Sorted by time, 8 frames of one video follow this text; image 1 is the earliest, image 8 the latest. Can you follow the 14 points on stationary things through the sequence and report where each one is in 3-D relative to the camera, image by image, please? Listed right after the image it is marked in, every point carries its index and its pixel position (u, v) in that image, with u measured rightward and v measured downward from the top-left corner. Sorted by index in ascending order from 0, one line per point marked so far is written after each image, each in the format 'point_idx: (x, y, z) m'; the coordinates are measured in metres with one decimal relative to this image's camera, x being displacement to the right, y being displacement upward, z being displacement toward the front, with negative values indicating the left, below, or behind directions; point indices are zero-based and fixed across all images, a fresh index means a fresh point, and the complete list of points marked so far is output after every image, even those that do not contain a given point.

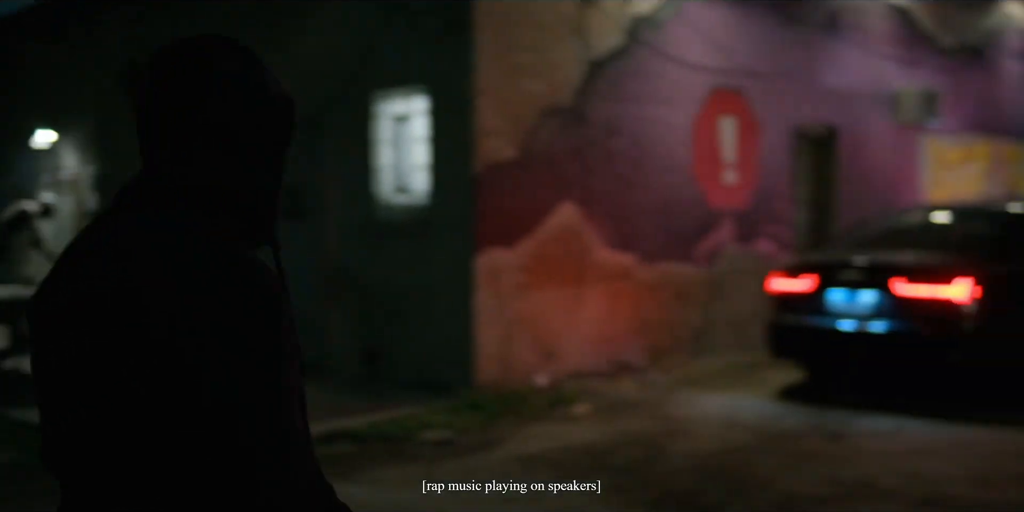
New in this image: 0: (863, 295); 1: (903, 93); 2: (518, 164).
0: (+2.7, -0.3, +7.7) m
1: (+5.0, +2.1, +13.0) m
2: (0.0, +0.7, +8.2) m
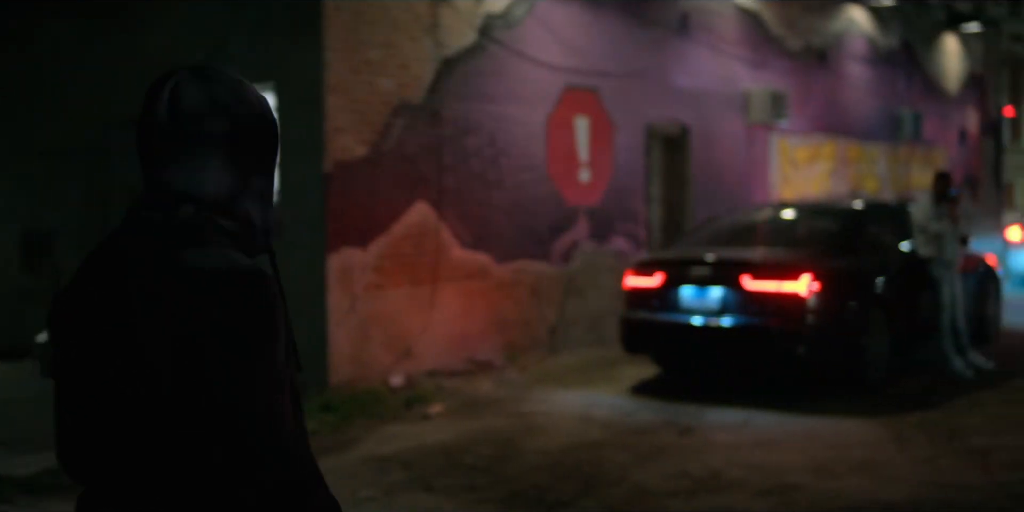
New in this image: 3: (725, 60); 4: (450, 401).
0: (+1.6, -0.3, +7.9) m
1: (+3.2, +2.2, +13.5) m
2: (-1.1, +0.8, +8.1) m
3: (+2.7, +2.5, +13.1) m
4: (-0.5, -1.1, +8.1) m
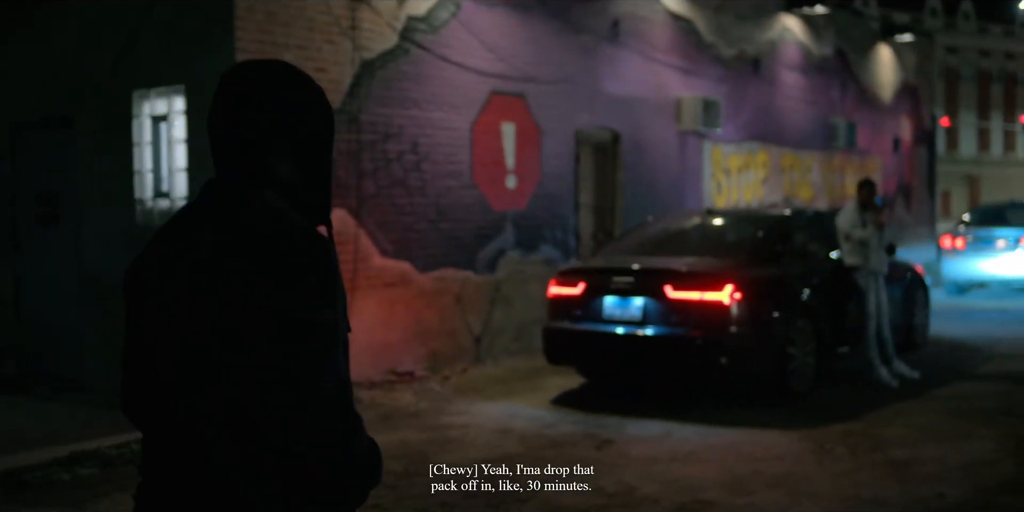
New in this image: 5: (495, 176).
0: (+0.9, -0.3, +7.7) m
1: (+2.3, +2.1, +13.4) m
2: (-1.8, +0.7, +7.8) m
3: (+1.8, +2.4, +13.0) m
4: (-1.1, -1.2, +7.9) m
5: (-0.2, +0.8, +10.2) m
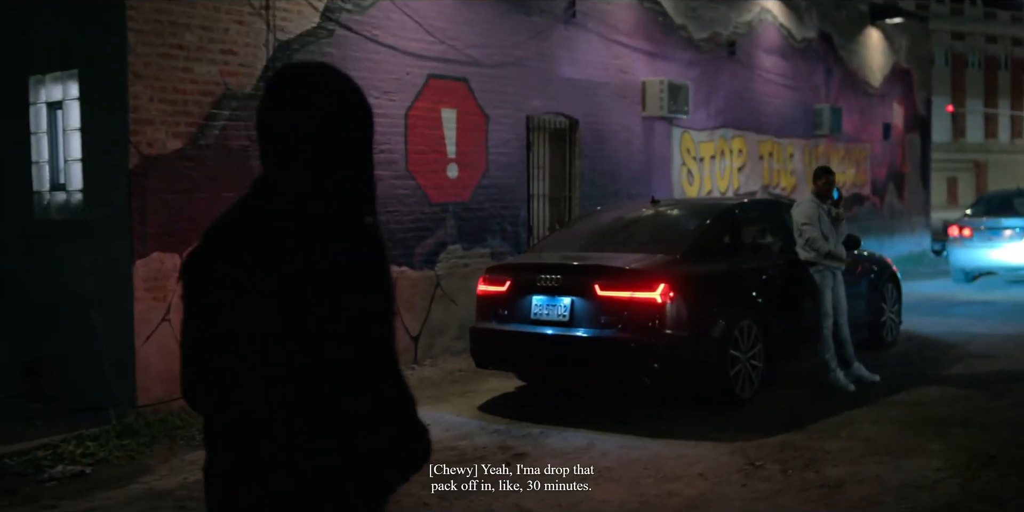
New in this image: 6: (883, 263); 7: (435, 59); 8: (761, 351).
0: (+0.4, -0.3, +7.2) m
1: (+1.7, +2.2, +12.8) m
2: (-2.3, +0.7, +7.3) m
3: (+1.3, +2.5, +12.4) m
4: (-1.7, -1.2, +7.3) m
5: (-0.7, +0.8, +9.6) m
6: (+3.6, -0.1, +9.9) m
7: (-0.7, +1.8, +9.6) m
8: (+1.9, -0.7, +7.7) m
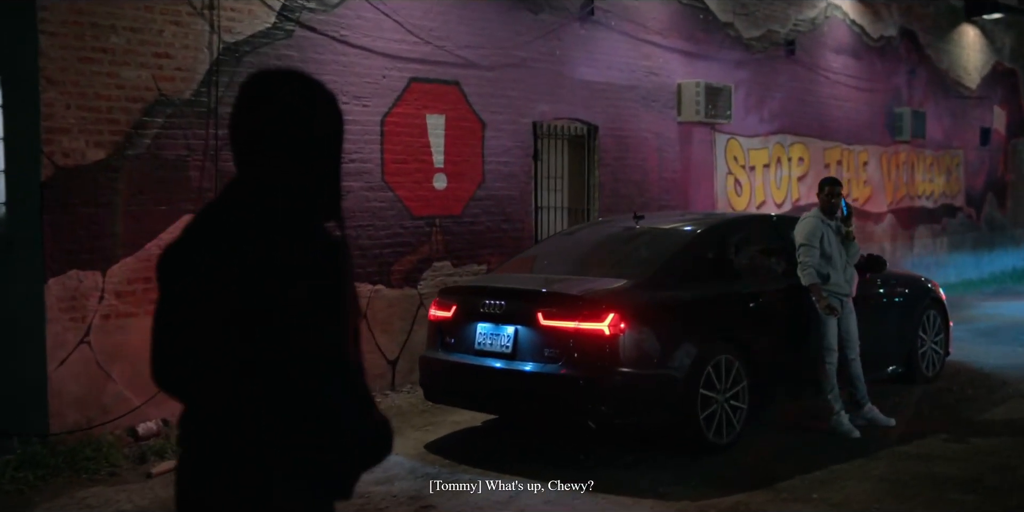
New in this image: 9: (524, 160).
0: (0.0, -0.5, +6.4) m
1: (+2.0, +2.0, +11.8) m
2: (-2.7, +0.6, +6.8) m
3: (+1.5, +2.3, +11.5) m
4: (-2.0, -1.3, +6.7) m
5: (-0.8, +0.7, +8.9) m
6: (+3.5, -0.3, +8.7) m
7: (-0.8, +1.7, +8.9) m
8: (+1.5, -0.9, +6.7) m
9: (+0.1, +0.9, +10.0) m
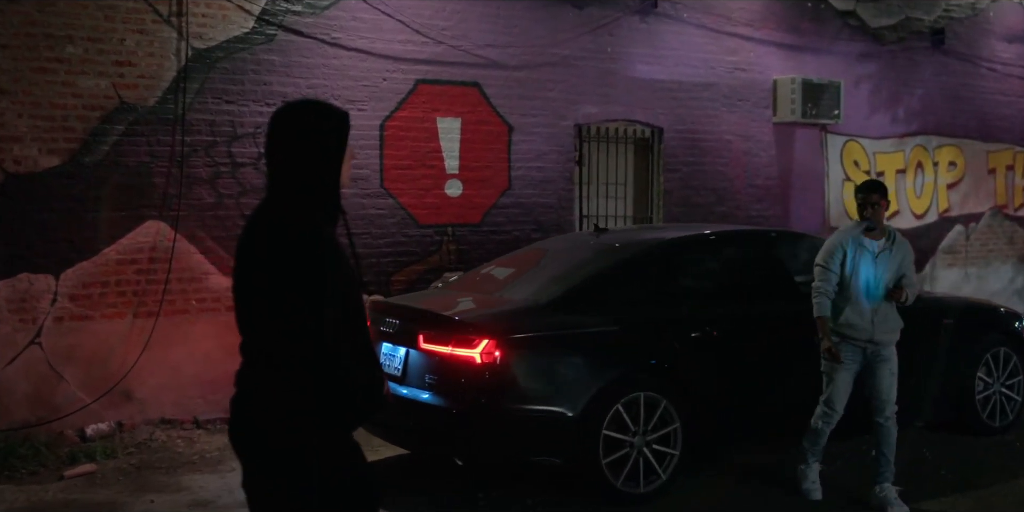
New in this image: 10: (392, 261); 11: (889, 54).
0: (-0.6, -0.6, +5.9) m
1: (+2.8, +1.8, +10.6) m
2: (-3.1, +0.6, +7.0) m
3: (+2.3, +2.2, +10.4) m
4: (-2.5, -1.3, +6.8) m
5: (-0.7, +0.6, +8.5) m
6: (+3.4, -0.4, +7.2) m
7: (-0.7, +1.6, +8.5) m
8: (+1.0, -1.0, +5.9) m
9: (+0.5, +0.8, +9.3) m
10: (-1.0, 0.0, +8.4) m
11: (+4.3, +2.3, +11.8) m
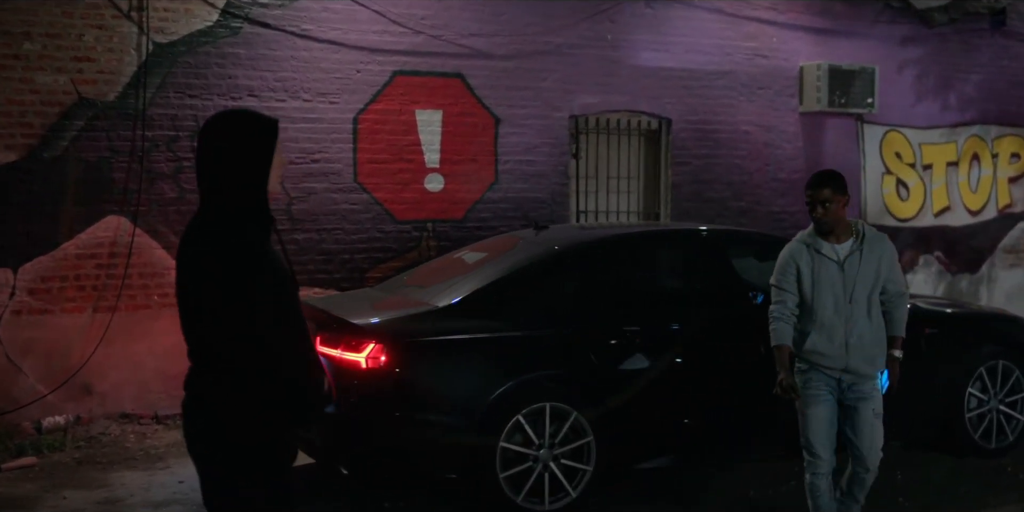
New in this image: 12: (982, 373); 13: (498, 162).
0: (-1.1, -0.5, +5.7) m
1: (+2.9, +1.8, +10.0) m
2: (-3.4, +0.6, +7.1) m
3: (+2.3, +2.2, +9.8) m
4: (-2.9, -1.3, +6.8) m
5: (-0.9, +0.6, +8.3) m
6: (+3.1, -0.5, +6.6) m
7: (-0.8, +1.6, +8.3) m
8: (+0.5, -1.0, +5.5) m
9: (+0.4, +0.9, +9.0) m
10: (-1.2, 0.0, +8.2) m
11: (+4.5, +2.3, +10.9) m
12: (+3.0, -0.8, +6.5) m
13: (-0.1, +0.8, +8.7) m
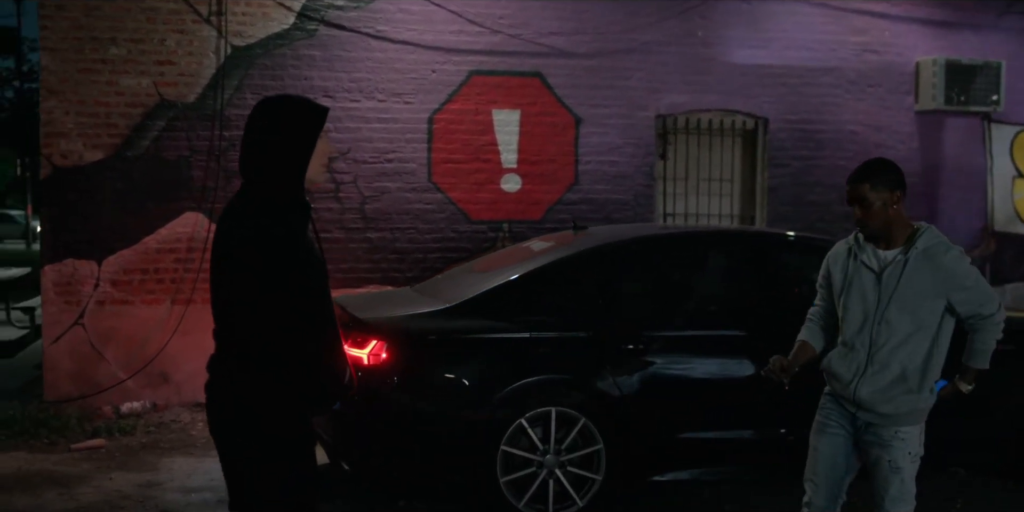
0: (-1.0, -0.5, +5.7) m
1: (+3.7, +1.7, +9.3) m
2: (-3.0, +0.7, +7.5) m
3: (+3.2, +2.1, +9.2) m
4: (-2.5, -1.3, +7.1) m
5: (-0.3, +0.6, +8.3) m
6: (+3.3, -0.5, +5.8) m
7: (-0.2, +1.6, +8.2) m
8: (+0.5, -1.0, +5.2) m
9: (+1.1, +0.8, +8.7) m
10: (-0.6, 0.0, +8.2) m
11: (+5.5, +2.2, +9.9) m
12: (+3.2, -0.8, +5.8) m
13: (+0.6, +0.8, +8.5) m
